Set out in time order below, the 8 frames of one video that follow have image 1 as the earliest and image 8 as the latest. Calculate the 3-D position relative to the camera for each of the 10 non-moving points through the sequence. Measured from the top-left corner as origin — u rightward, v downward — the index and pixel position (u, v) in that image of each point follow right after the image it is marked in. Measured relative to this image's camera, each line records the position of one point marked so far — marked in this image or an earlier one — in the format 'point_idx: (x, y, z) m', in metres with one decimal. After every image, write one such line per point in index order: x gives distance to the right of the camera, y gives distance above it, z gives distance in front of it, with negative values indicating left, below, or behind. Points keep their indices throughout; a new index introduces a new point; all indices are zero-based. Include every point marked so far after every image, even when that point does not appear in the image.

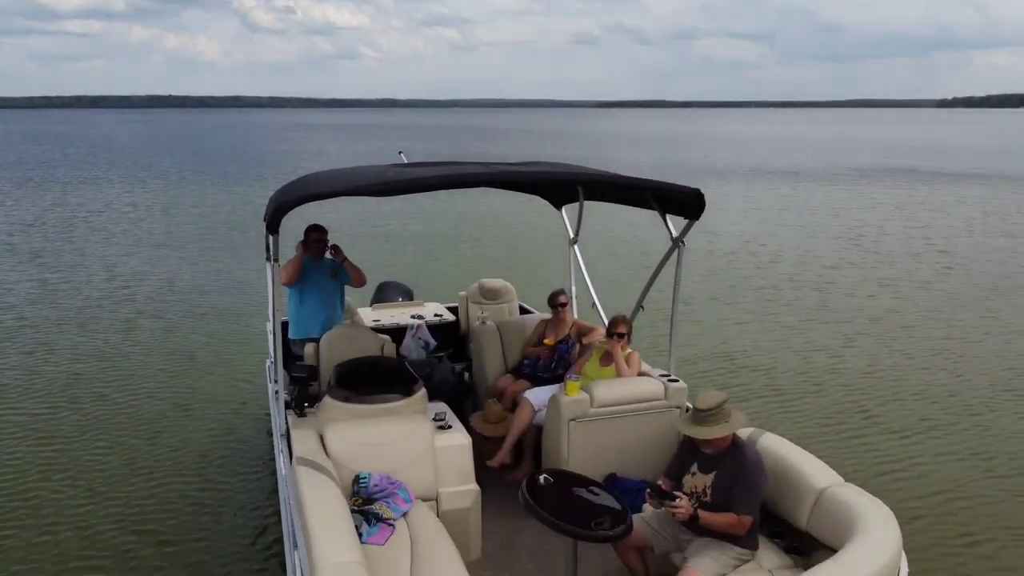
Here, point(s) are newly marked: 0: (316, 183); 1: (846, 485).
0: (-1.0, +0.5, +4.4) m
1: (+1.3, -0.8, +3.6) m
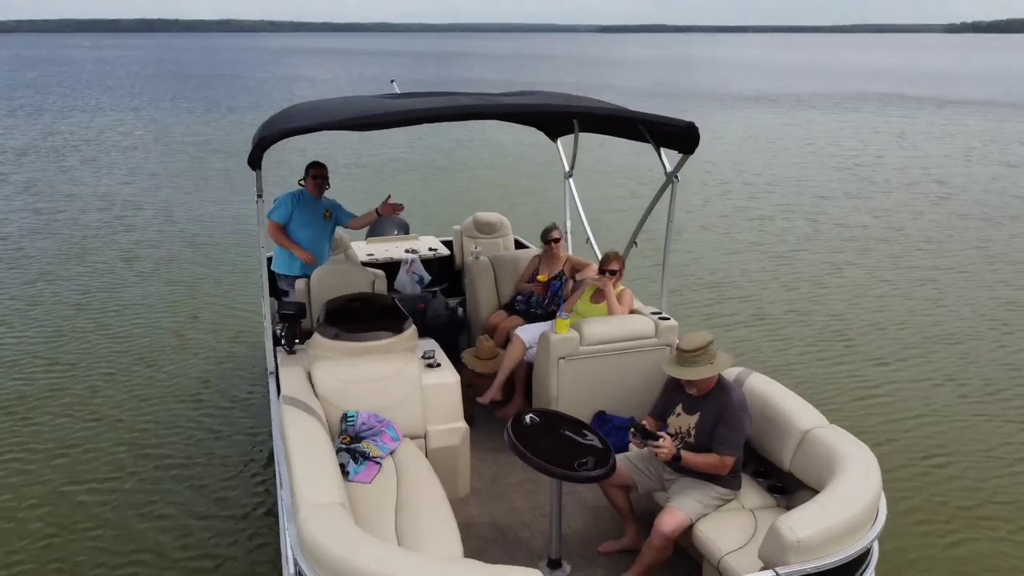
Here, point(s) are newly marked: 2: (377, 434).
0: (-1.0, +0.8, +4.3) m
1: (+1.3, -0.5, +3.6) m
2: (-0.6, -0.7, +4.1) m
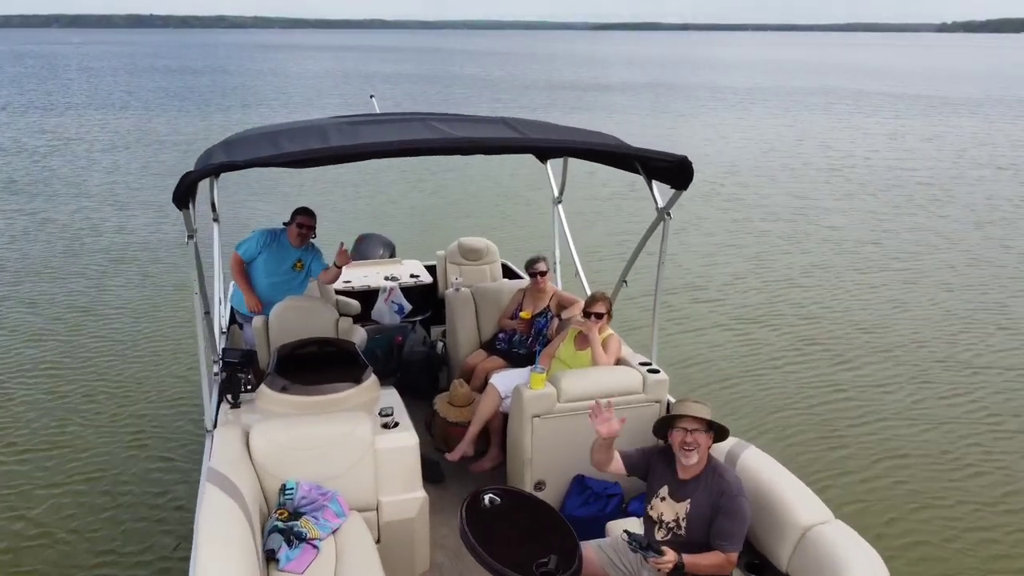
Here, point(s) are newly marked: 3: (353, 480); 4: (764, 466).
0: (-1.2, +0.6, +3.8) m
1: (+1.1, -0.8, +3.0) m
2: (-0.8, -0.9, +3.6) m
3: (-0.7, -0.8, +3.8) m
4: (+0.9, -0.7, +3.4) m
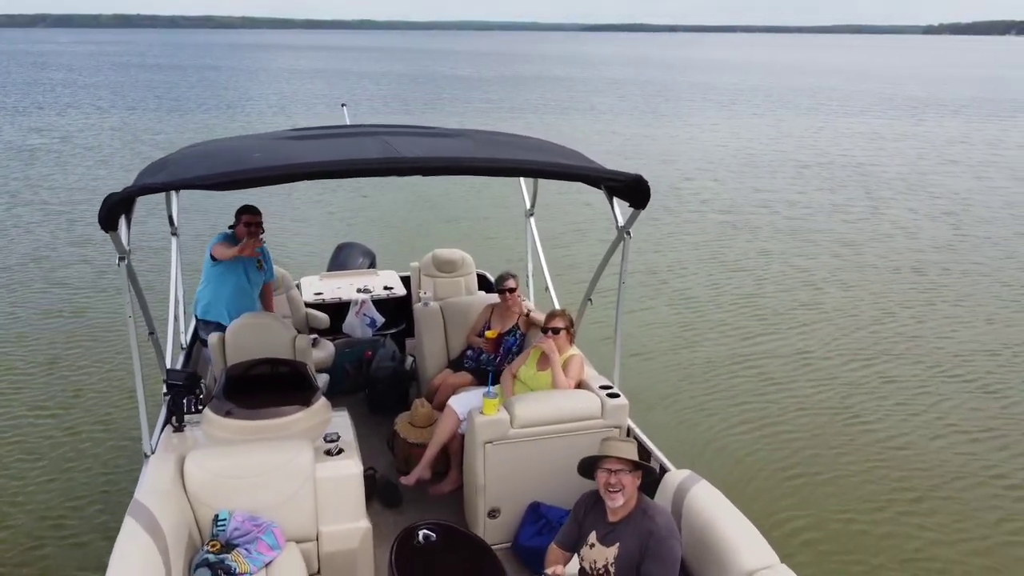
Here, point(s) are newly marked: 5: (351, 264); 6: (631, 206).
0: (-1.4, +0.5, +3.7) m
1: (+0.9, -0.9, +2.9) m
2: (-1.0, -1.0, +3.5) m
3: (-0.9, -0.9, +3.6) m
4: (+0.7, -0.8, +3.2) m
5: (-1.4, +0.2, +7.7) m
6: (+0.6, +0.4, +4.3) m
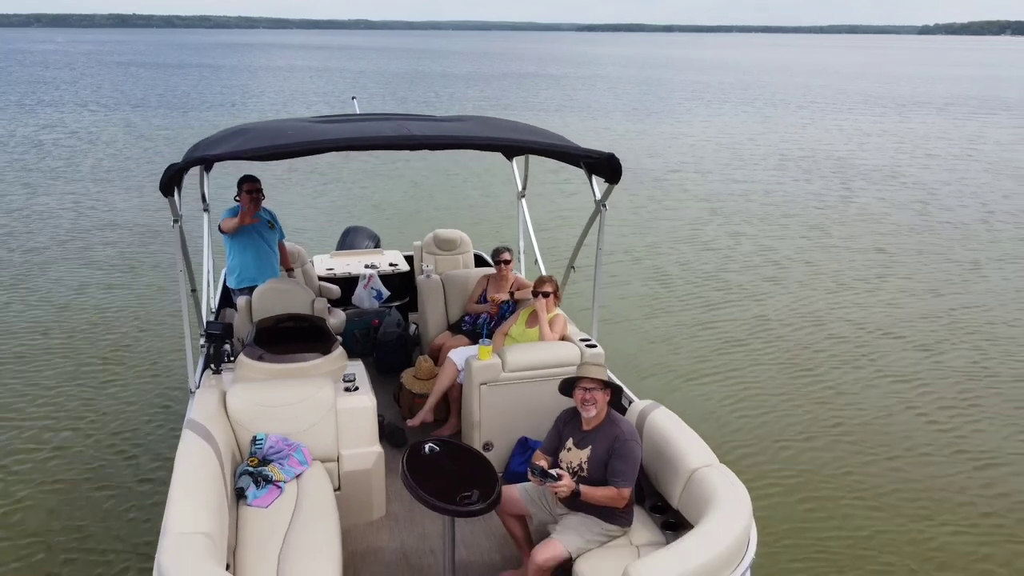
0: (-1.4, +0.7, +4.3) m
1: (+0.8, -0.7, +3.6) m
2: (-1.1, -0.8, +4.1) m
3: (-0.9, -0.7, +4.3) m
4: (+0.7, -0.6, +3.9) m
5: (-1.4, +0.4, +8.3) m
6: (+0.5, +0.6, +4.9) m
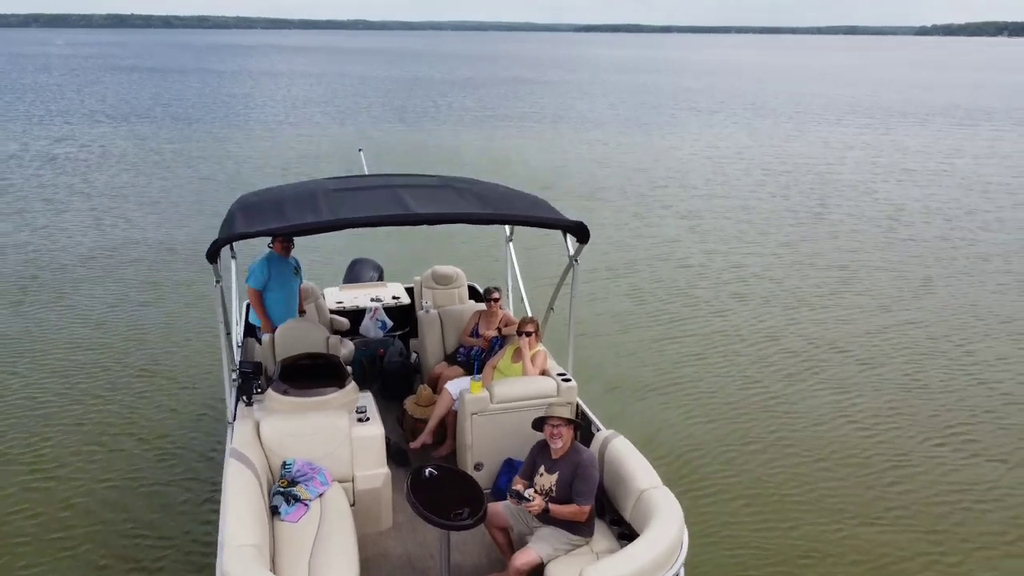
0: (-1.5, +0.4, +5.2) m
1: (+0.7, -1.0, +4.4) m
2: (-1.1, -1.1, +5.0) m
3: (-1.0, -1.0, +5.1) m
4: (+0.6, -0.9, +4.8) m
5: (-1.5, +0.1, +9.2) m
6: (+0.4, +0.3, +5.8) m
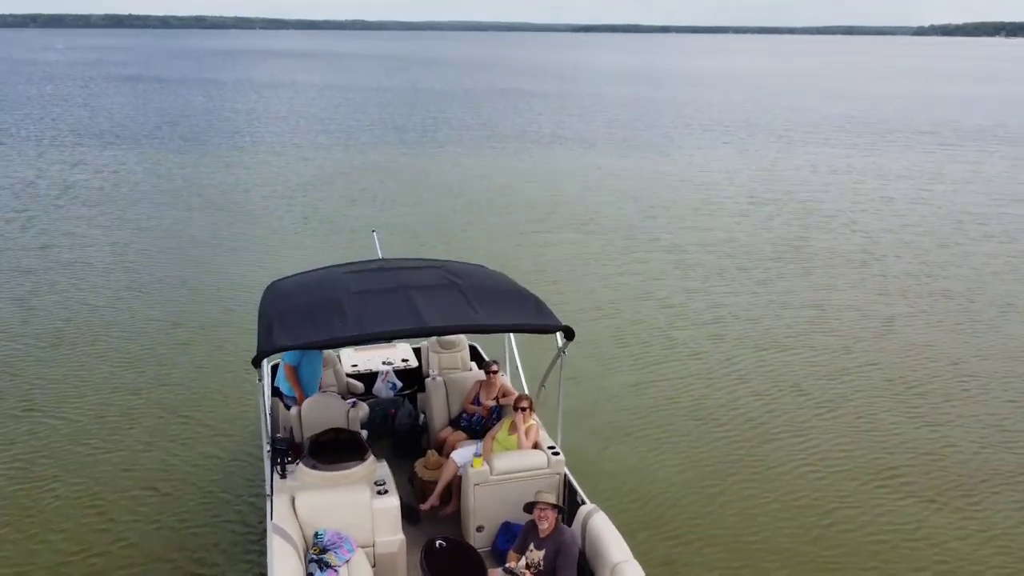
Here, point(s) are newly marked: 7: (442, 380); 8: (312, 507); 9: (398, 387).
0: (-1.5, -0.2, +6.1) m
1: (+0.7, -1.6, +5.4) m
2: (-1.2, -1.7, +5.9) m
3: (-1.0, -1.6, +6.1) m
4: (+0.6, -1.5, +5.7) m
5: (-1.6, -0.5, +10.1) m
6: (+0.4, -0.3, +6.7) m
7: (-0.7, -0.9, +8.1) m
8: (-1.4, -1.5, +6.1) m
9: (-1.1, -1.0, +8.8) m
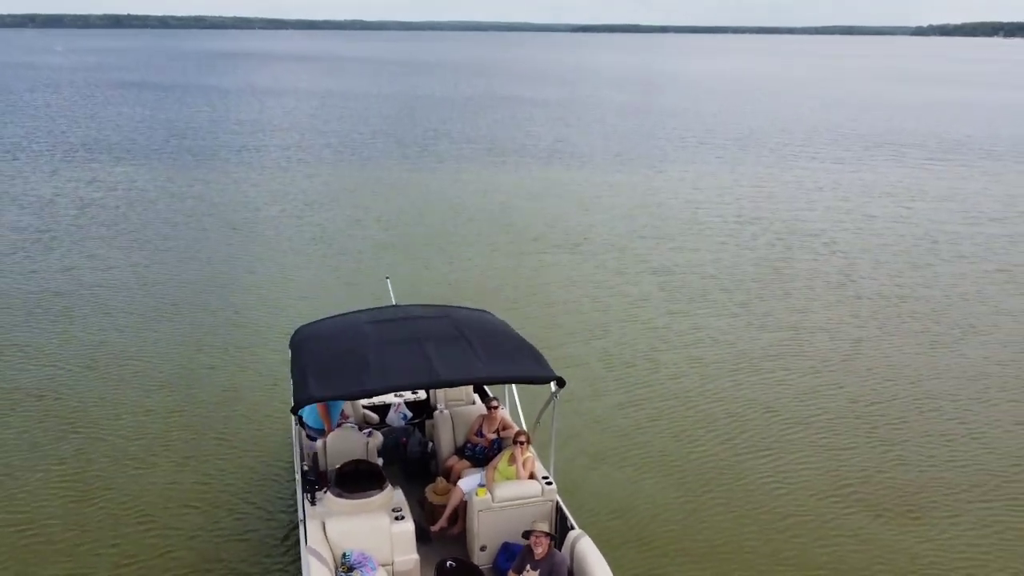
0: (-1.5, -0.7, +7.2) m
1: (+0.7, -2.1, +6.4) m
2: (-1.2, -2.2, +7.0) m
3: (-1.1, -2.1, +7.1) m
4: (+0.6, -2.0, +6.7) m
5: (-1.6, -1.0, +11.2) m
6: (+0.4, -0.8, +7.8) m
7: (-0.7, -1.3, +9.2) m
8: (-1.4, -1.9, +7.1) m
9: (-1.1, -1.4, +9.8) m
